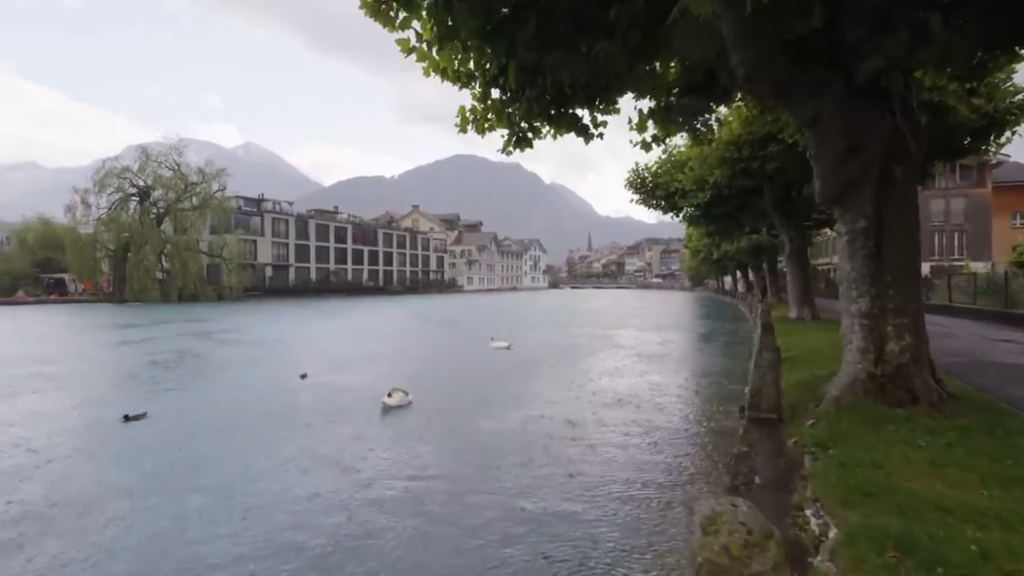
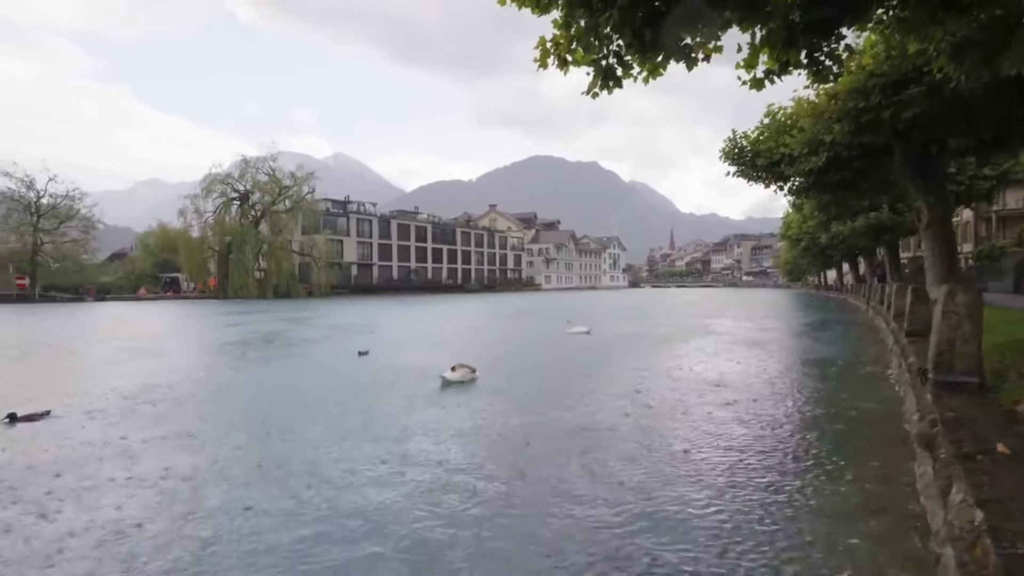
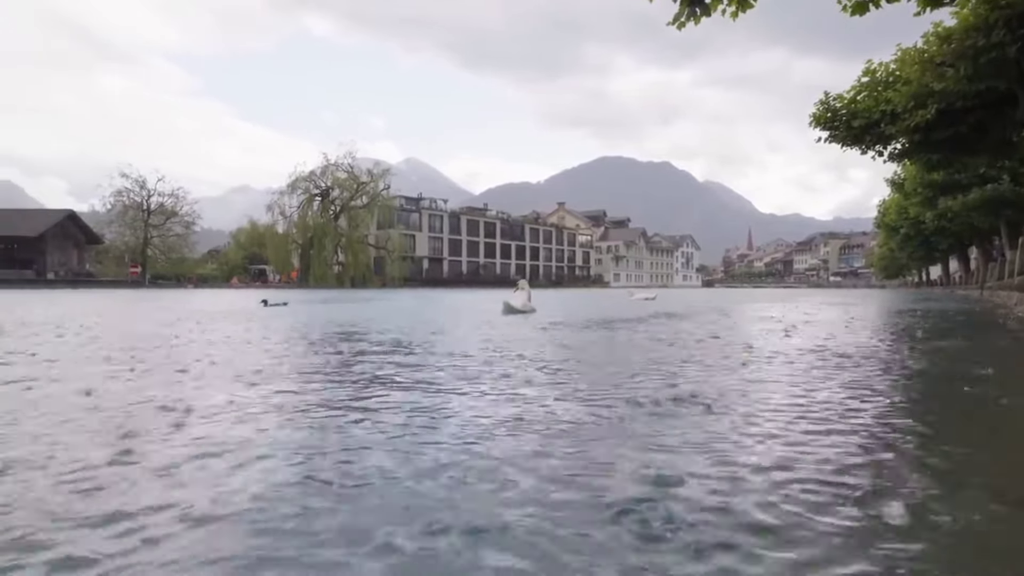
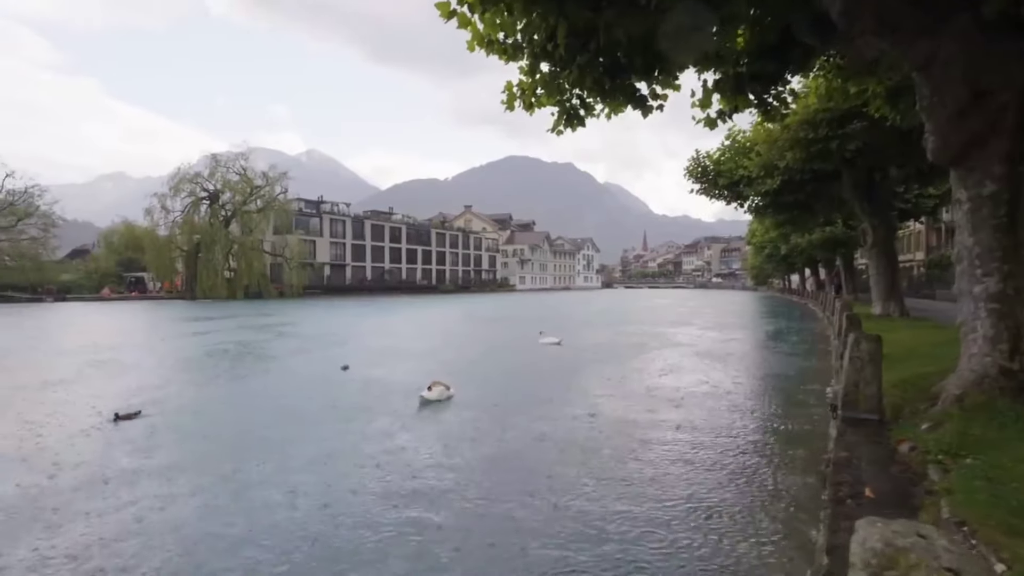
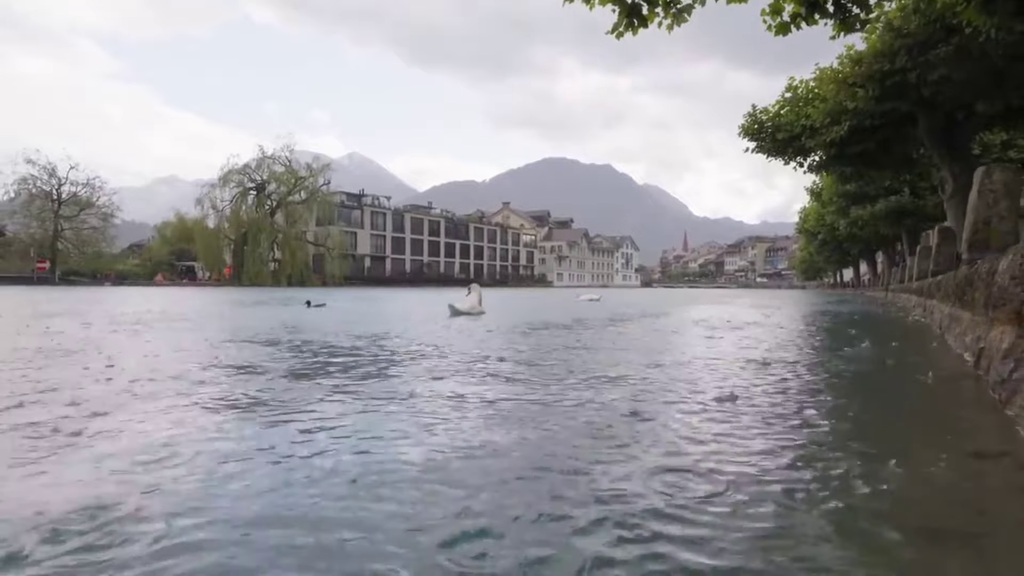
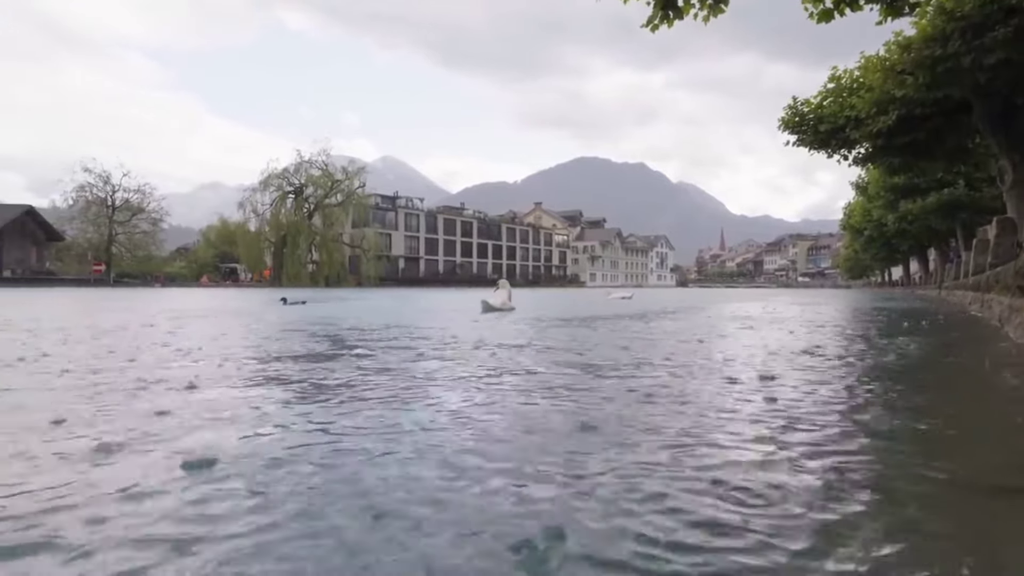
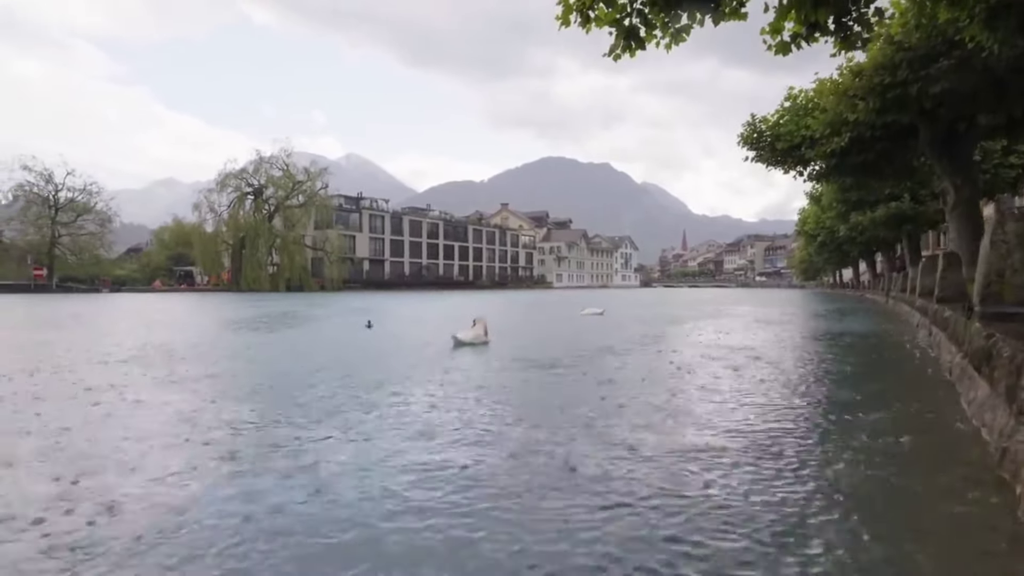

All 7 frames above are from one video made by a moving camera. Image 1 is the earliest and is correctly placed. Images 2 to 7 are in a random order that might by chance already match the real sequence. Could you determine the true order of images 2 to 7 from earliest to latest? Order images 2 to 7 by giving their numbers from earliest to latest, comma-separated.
4, 2, 7, 5, 6, 3
